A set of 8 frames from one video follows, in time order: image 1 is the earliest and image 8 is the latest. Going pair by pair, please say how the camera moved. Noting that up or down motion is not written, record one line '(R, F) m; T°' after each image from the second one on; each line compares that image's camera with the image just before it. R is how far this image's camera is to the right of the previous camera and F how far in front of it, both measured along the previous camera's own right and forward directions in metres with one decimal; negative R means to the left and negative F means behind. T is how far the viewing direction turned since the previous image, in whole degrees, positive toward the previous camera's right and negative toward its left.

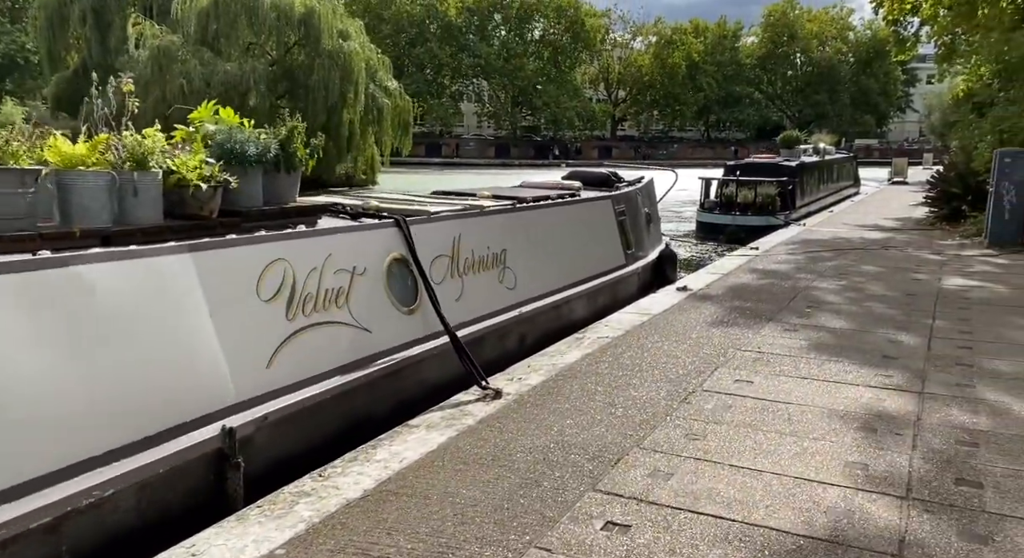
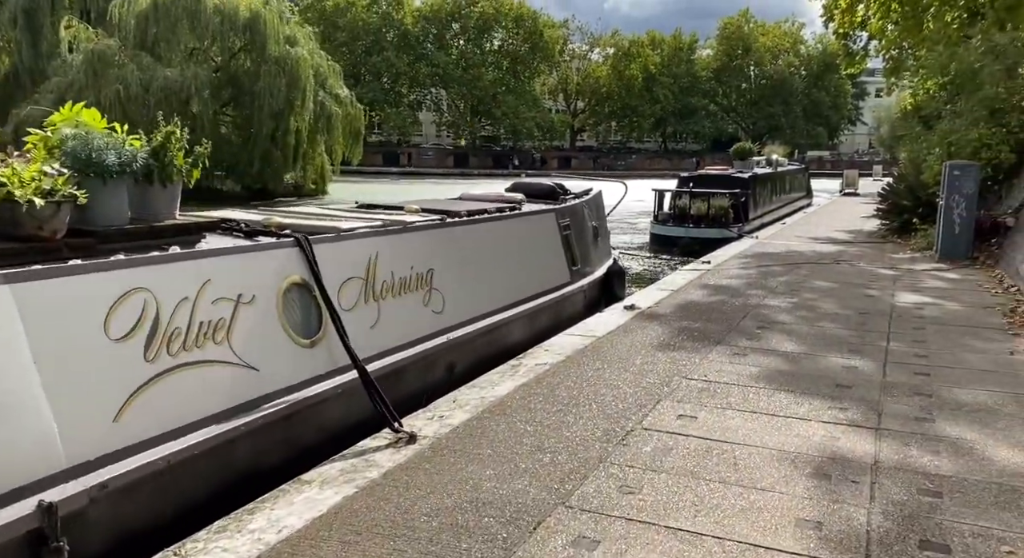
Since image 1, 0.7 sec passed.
(+0.2, +0.5) m; +3°
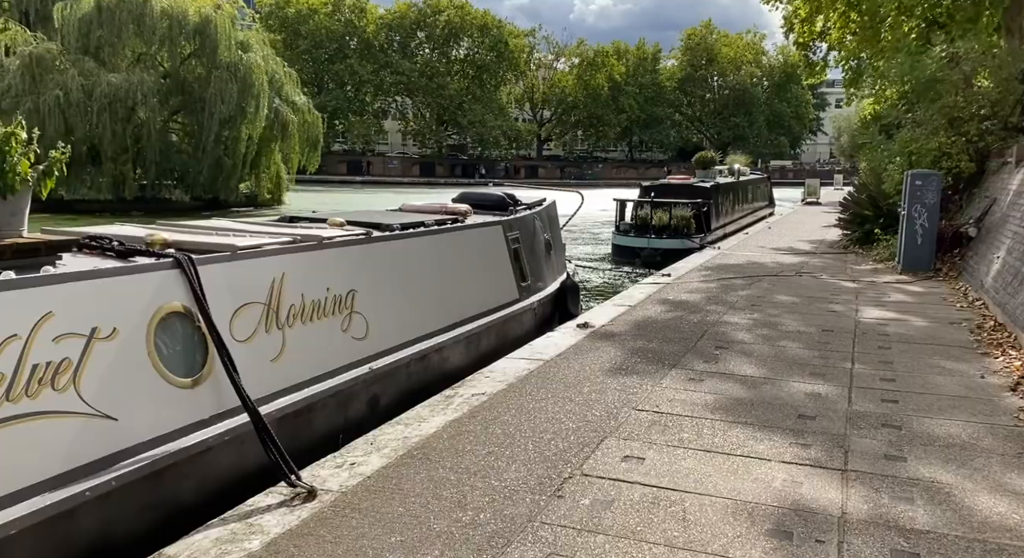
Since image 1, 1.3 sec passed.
(+0.2, +0.6) m; +2°
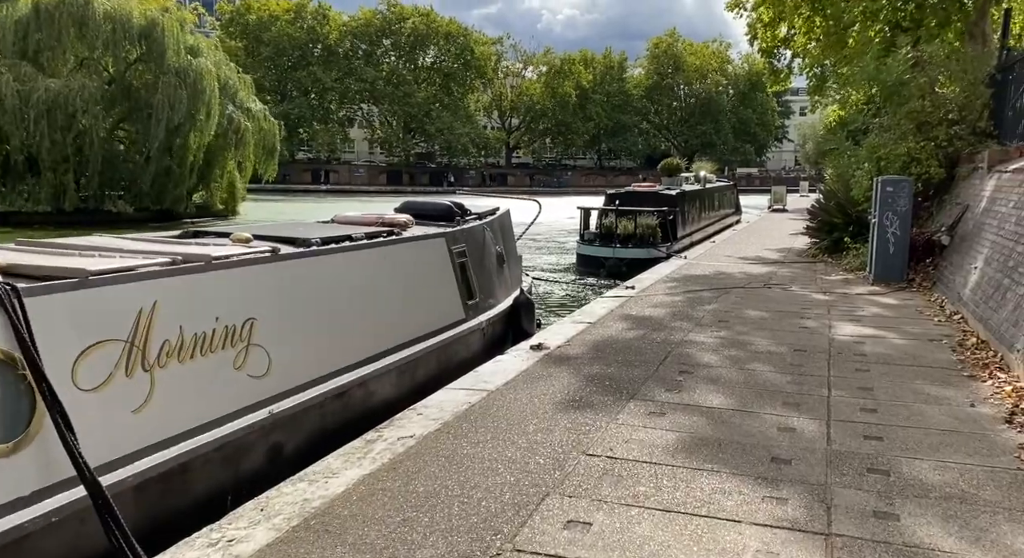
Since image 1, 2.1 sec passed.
(+0.2, +0.7) m; +2°
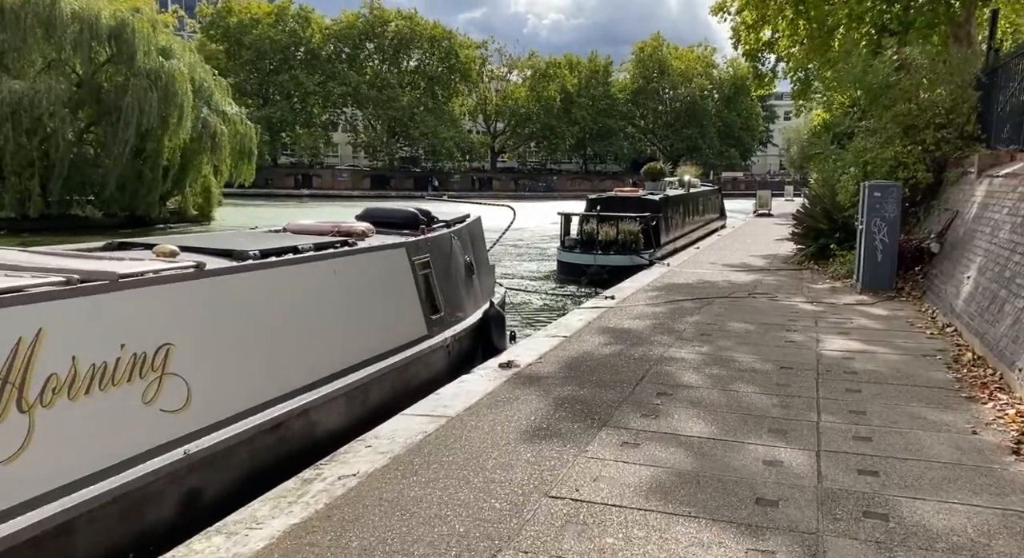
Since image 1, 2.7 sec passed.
(+0.2, +0.5) m; +1°
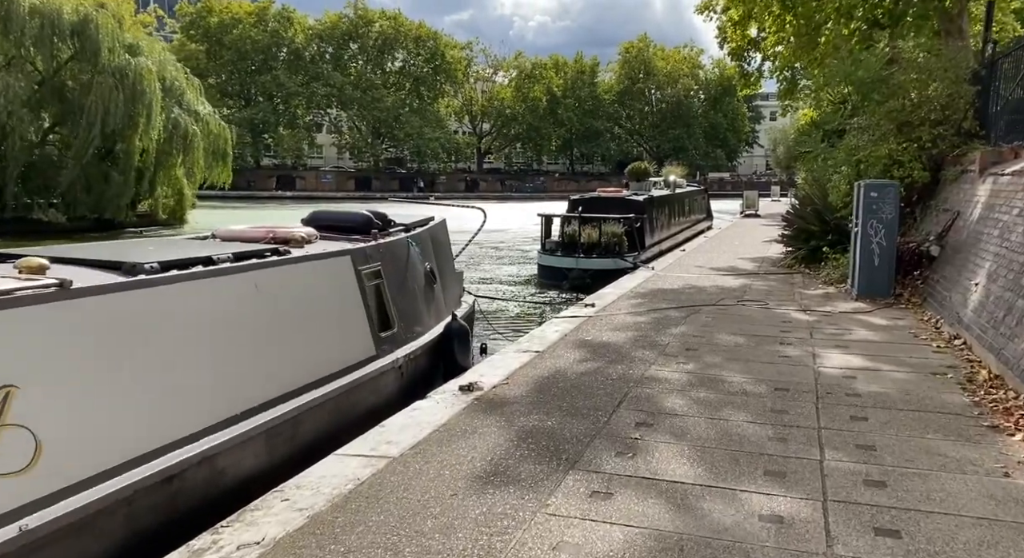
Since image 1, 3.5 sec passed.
(+0.2, +0.8) m; +1°
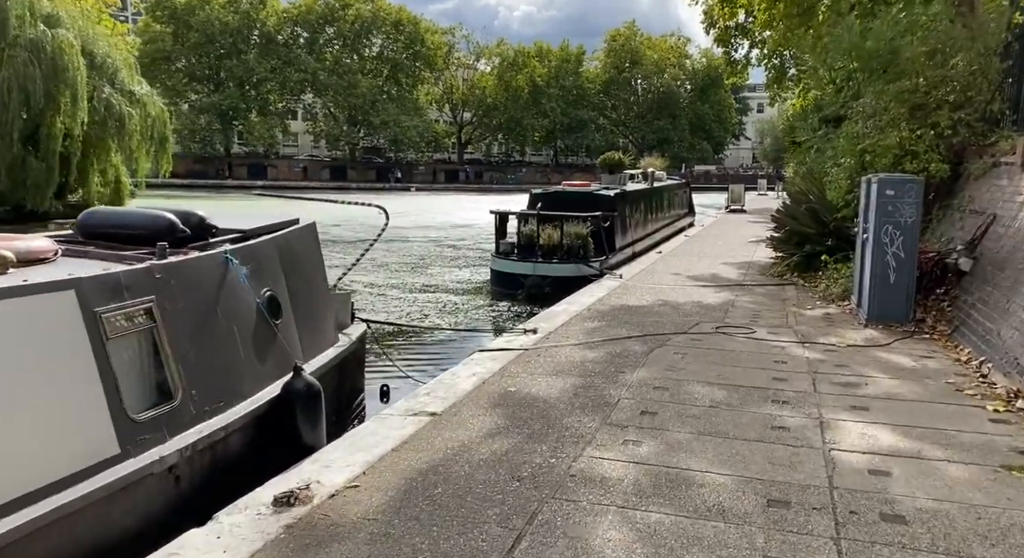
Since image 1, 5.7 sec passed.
(+0.7, +2.3) m; +1°
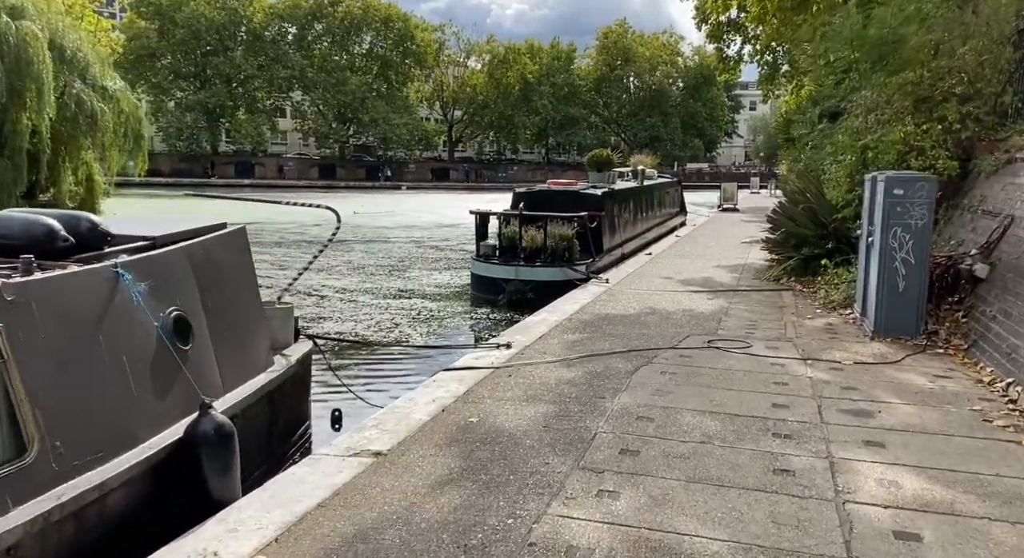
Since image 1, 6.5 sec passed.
(+0.2, +0.8) m; 0°
